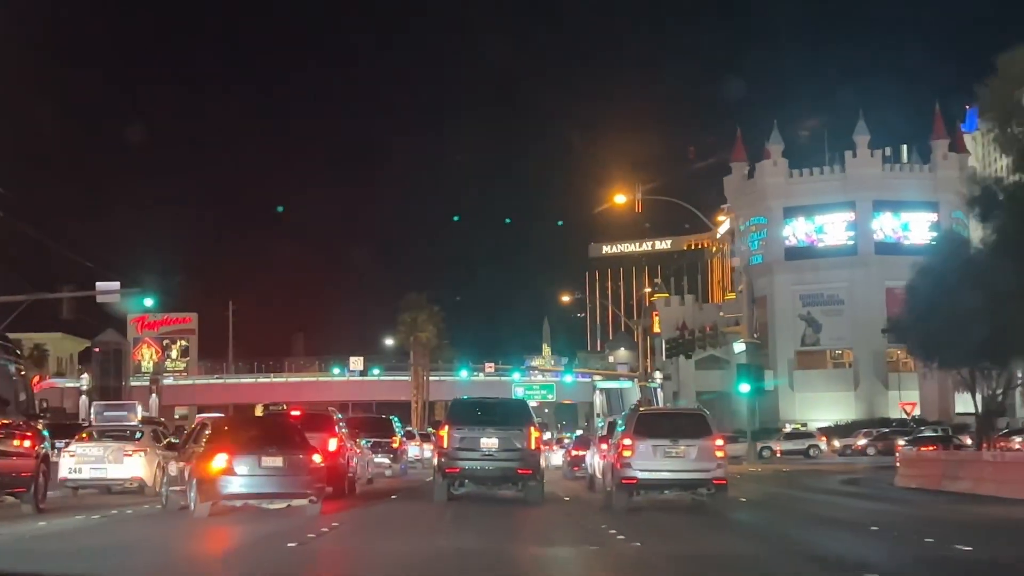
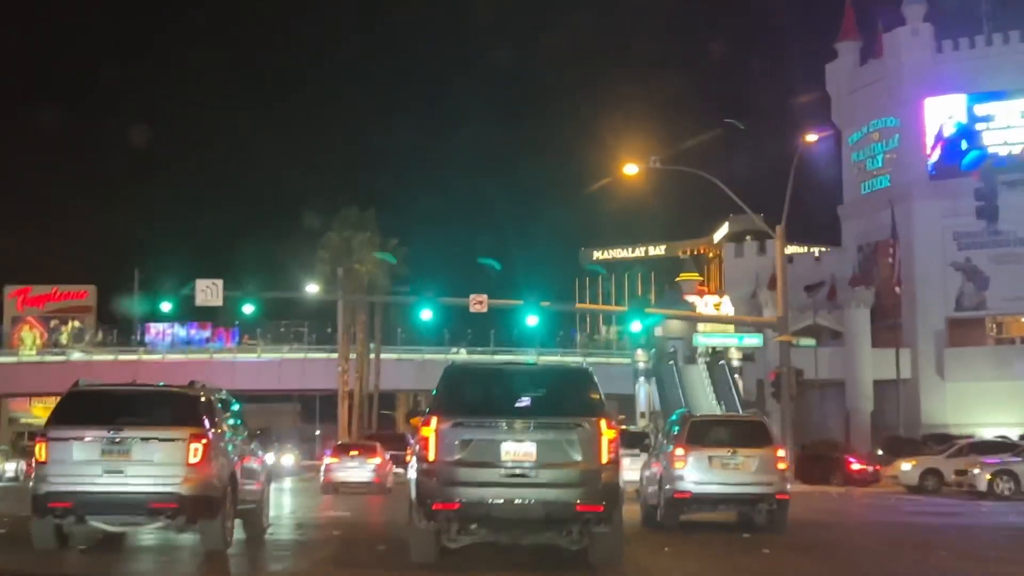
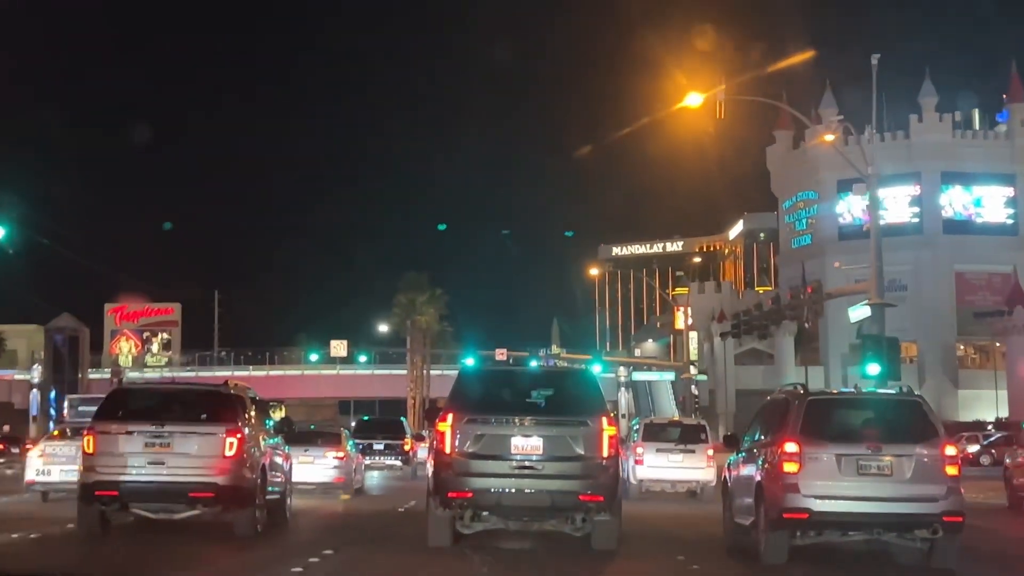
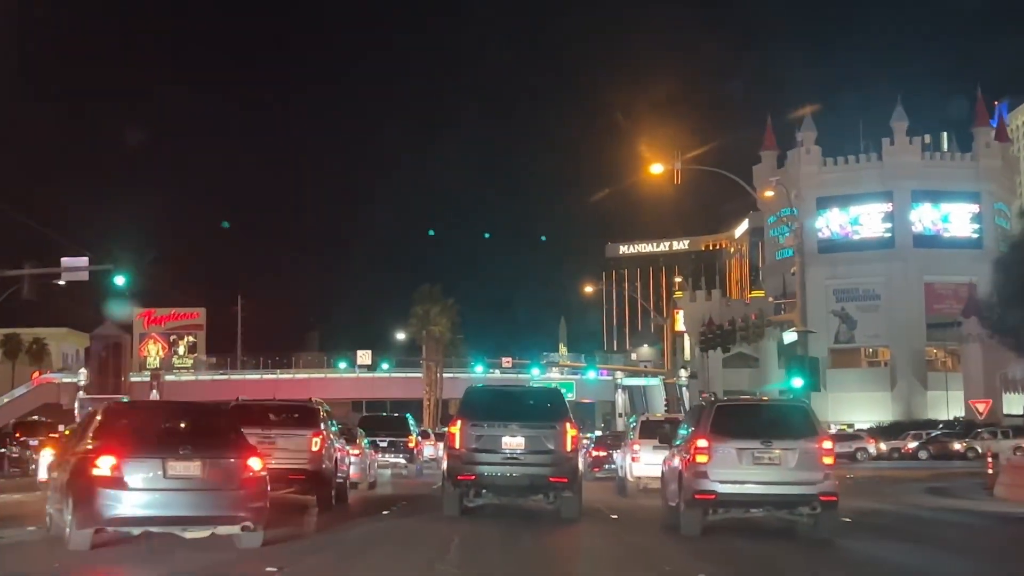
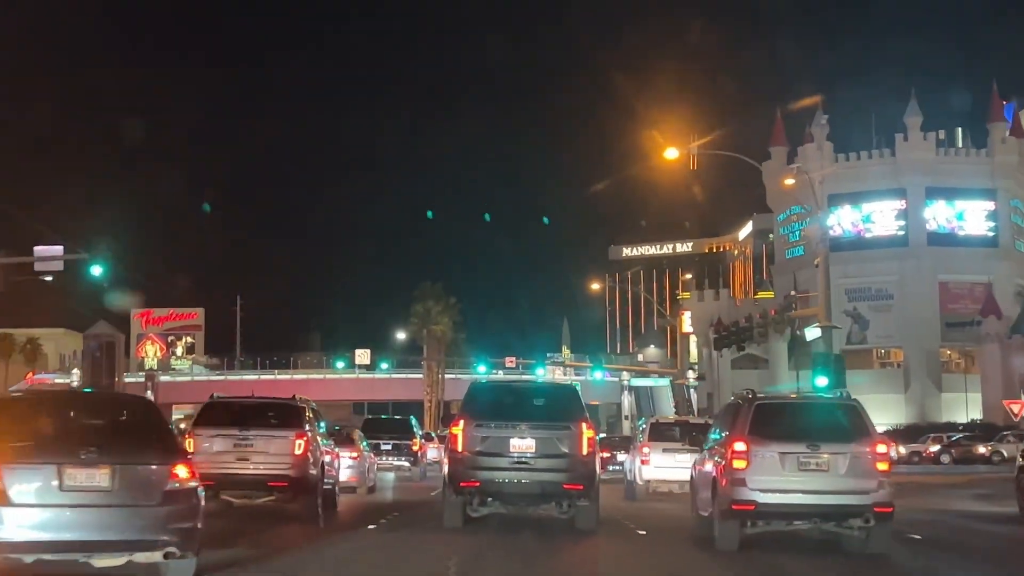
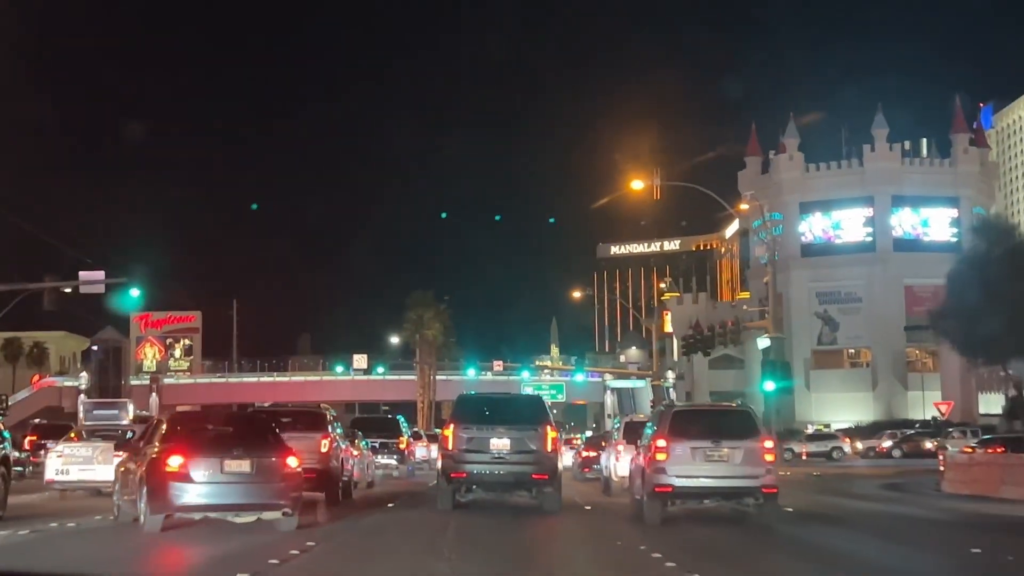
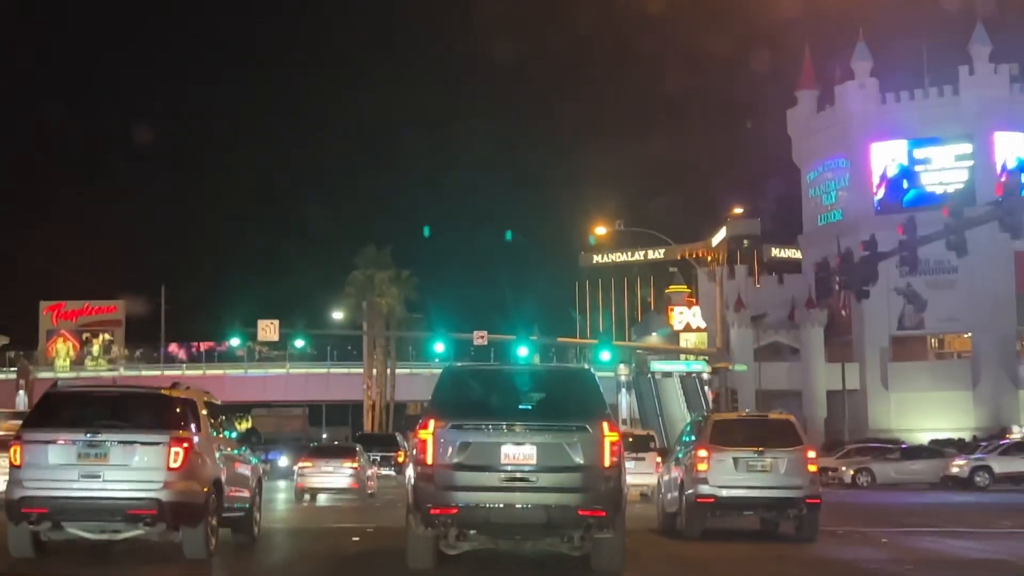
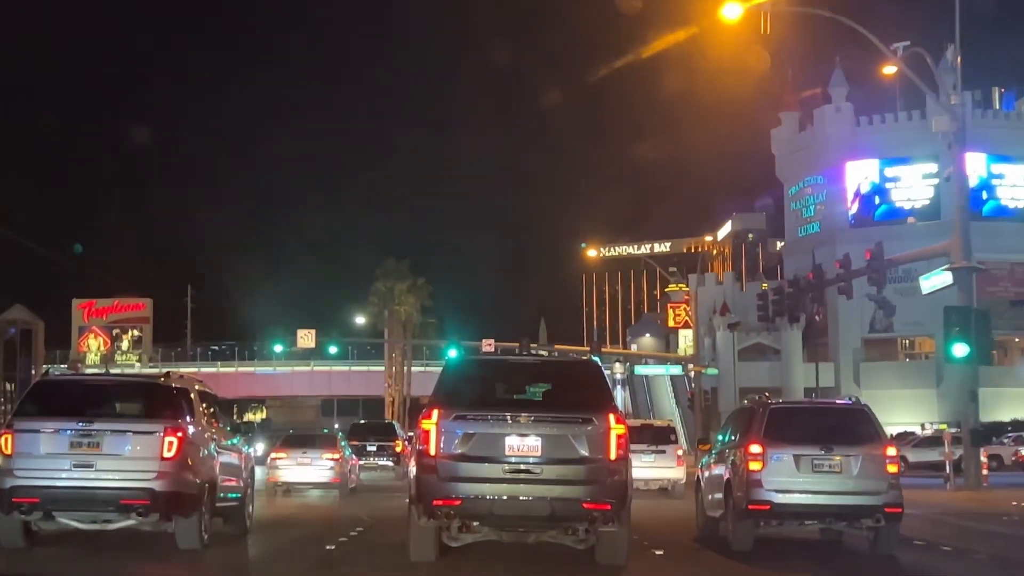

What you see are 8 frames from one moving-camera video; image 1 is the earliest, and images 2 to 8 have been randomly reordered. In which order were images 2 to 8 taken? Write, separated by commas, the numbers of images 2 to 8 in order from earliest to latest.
6, 4, 5, 3, 8, 7, 2
